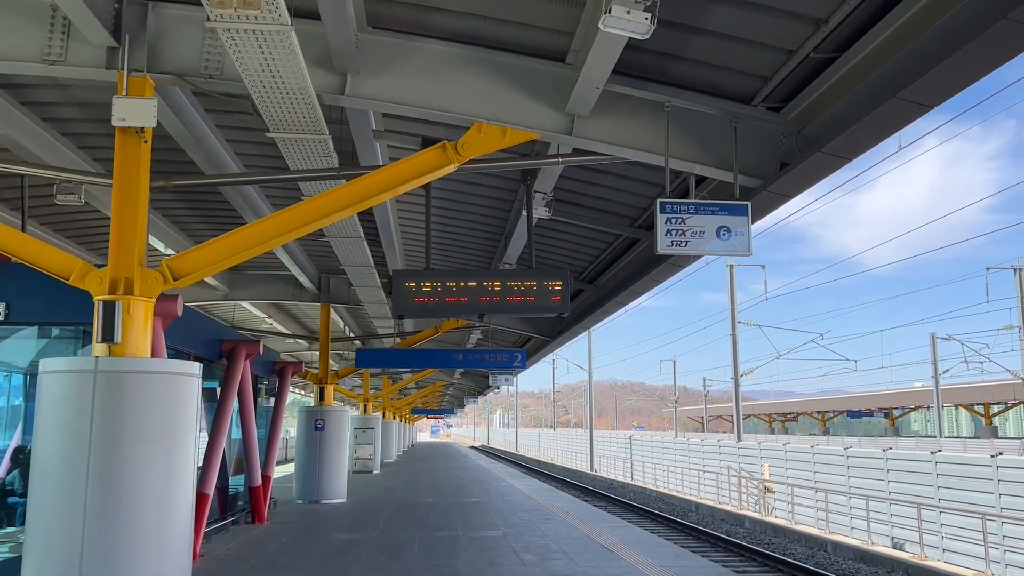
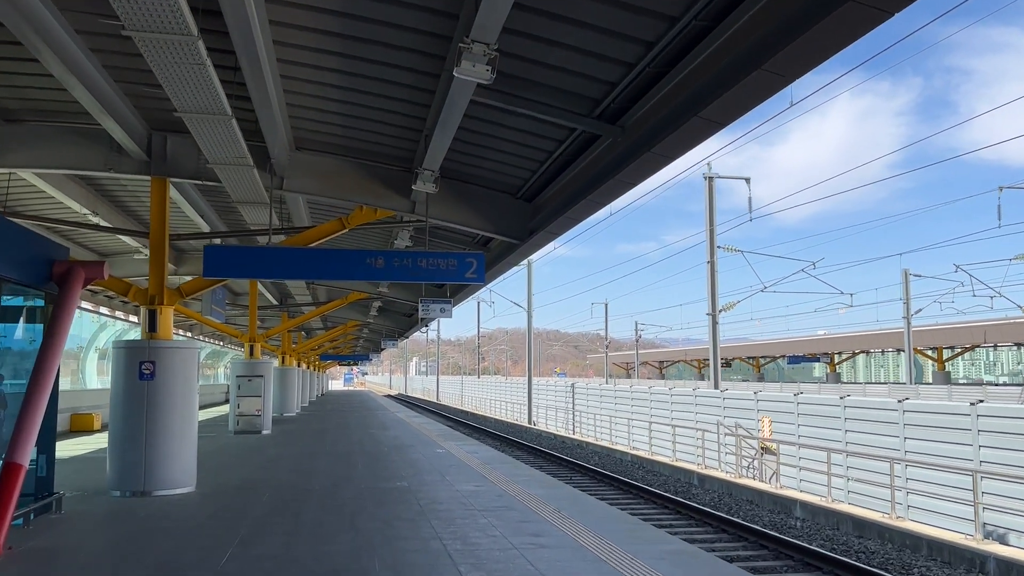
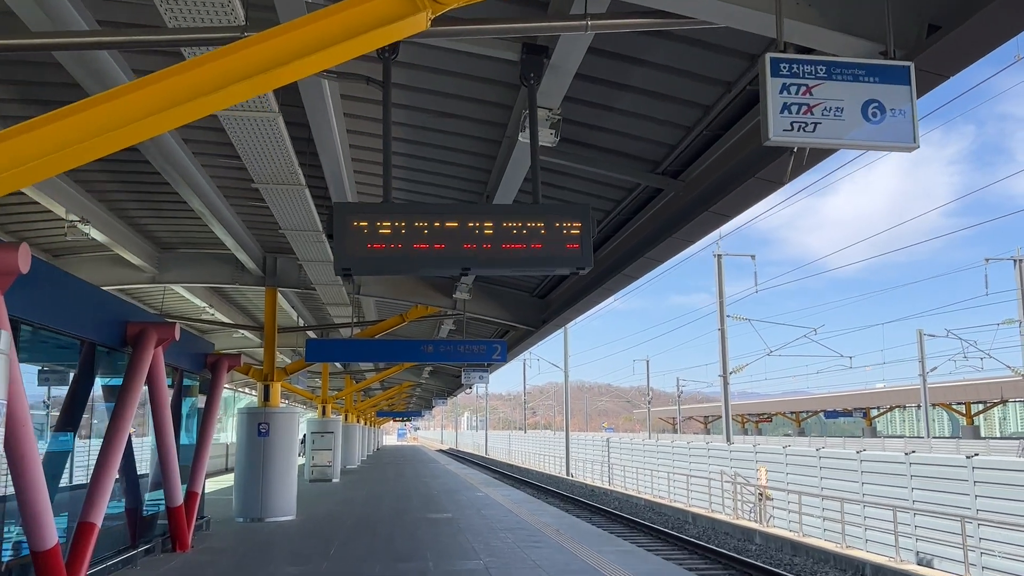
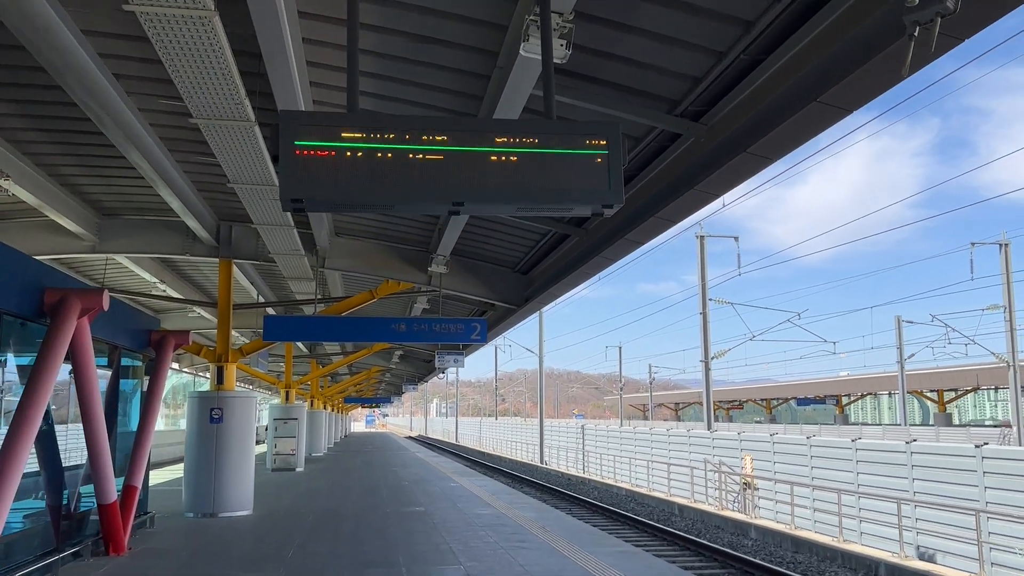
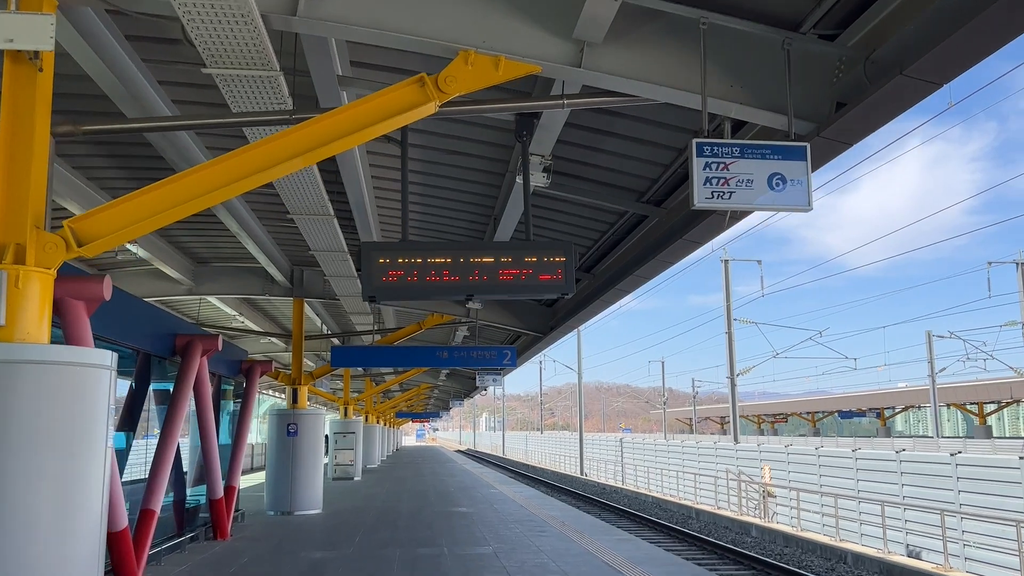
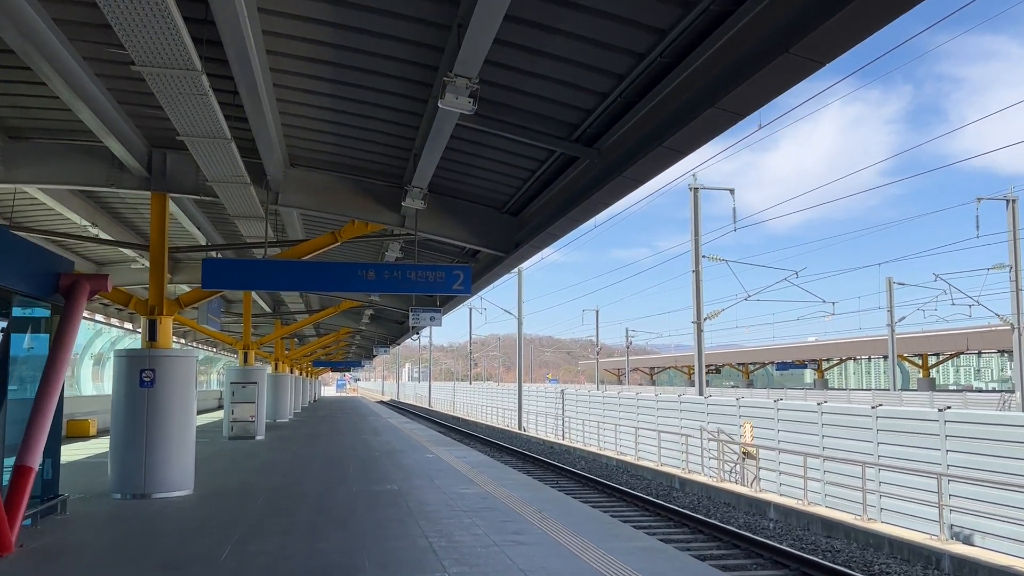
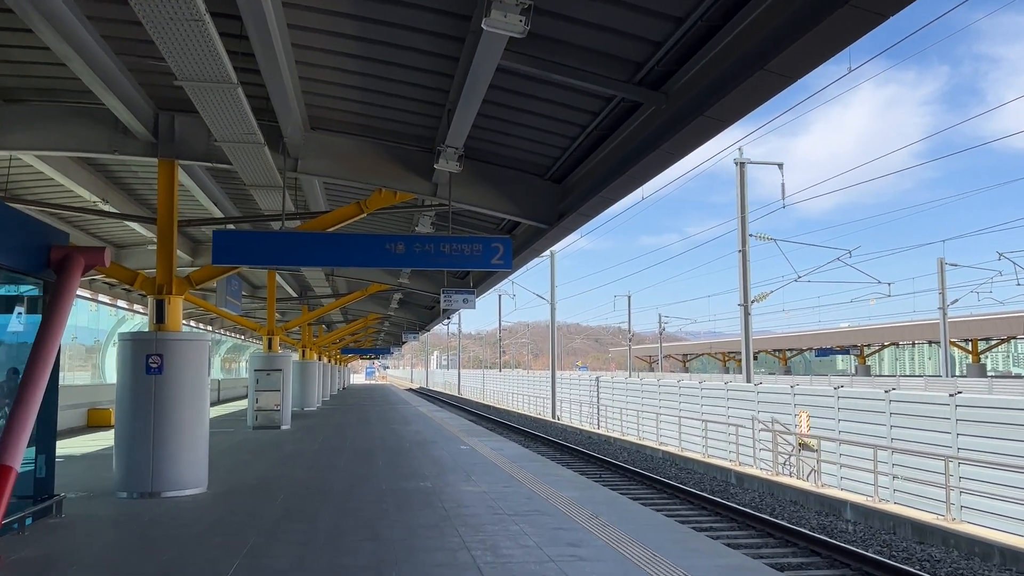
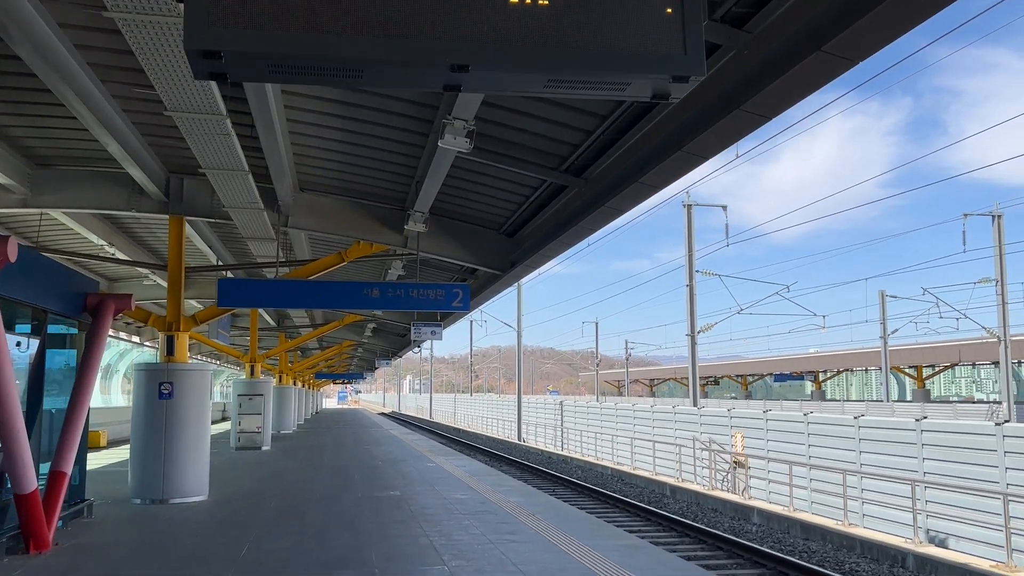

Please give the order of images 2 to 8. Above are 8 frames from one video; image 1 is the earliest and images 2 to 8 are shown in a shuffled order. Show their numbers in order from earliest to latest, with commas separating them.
5, 3, 4, 8, 6, 2, 7
